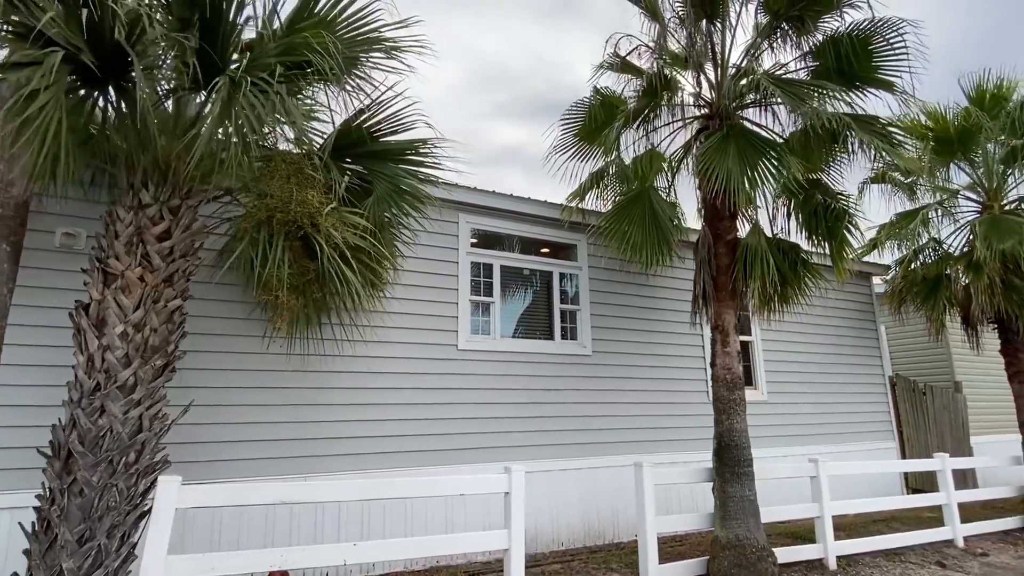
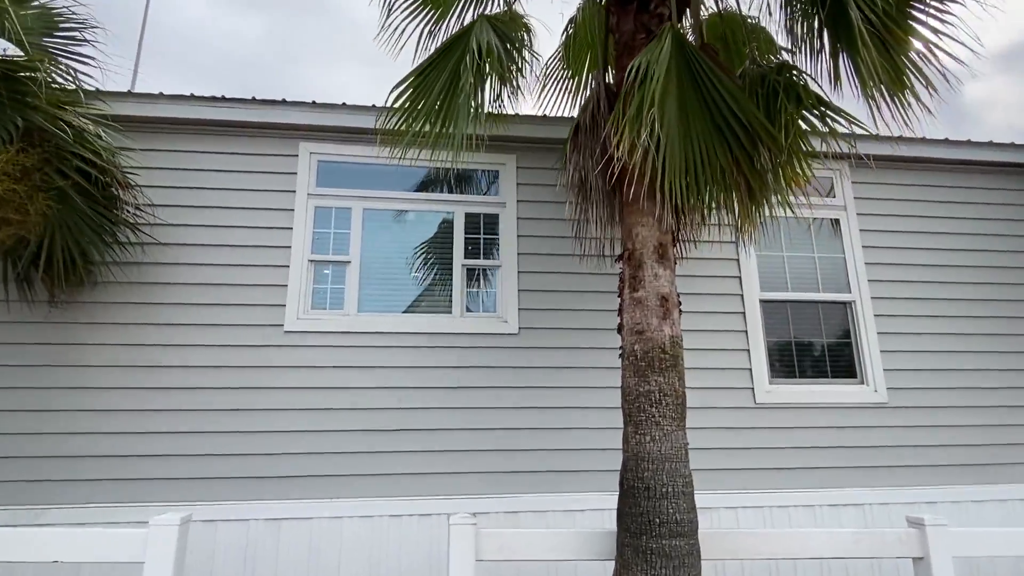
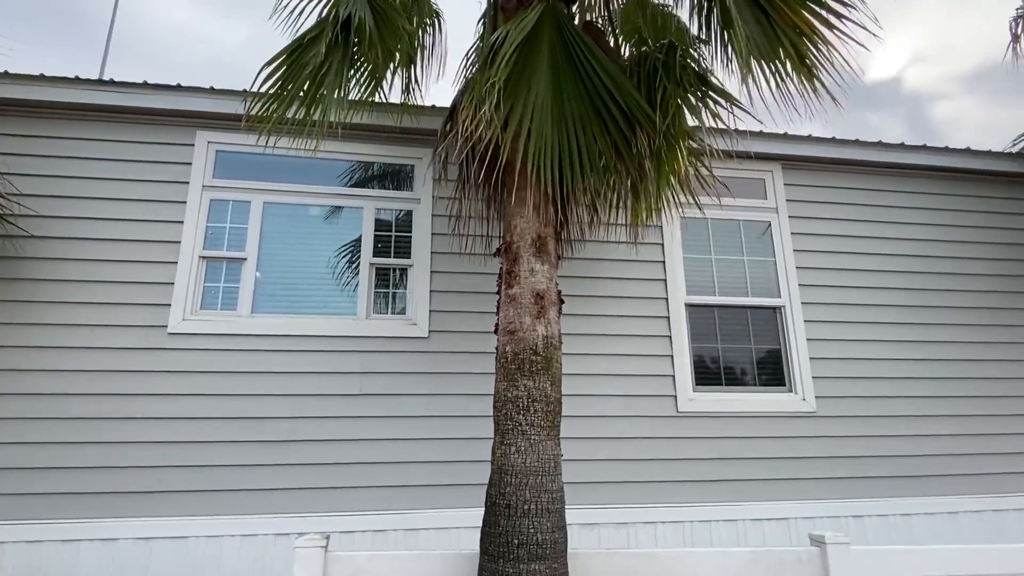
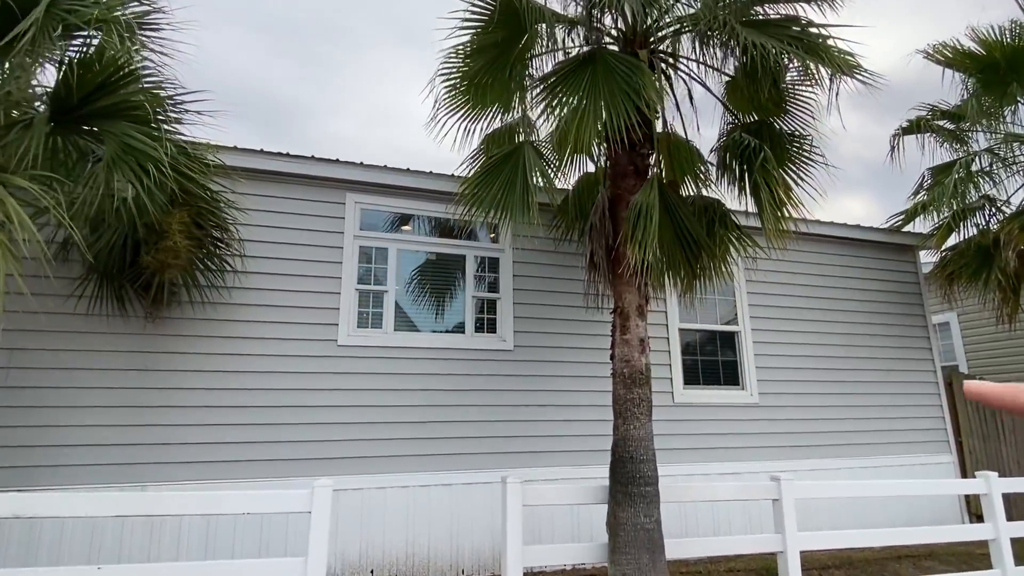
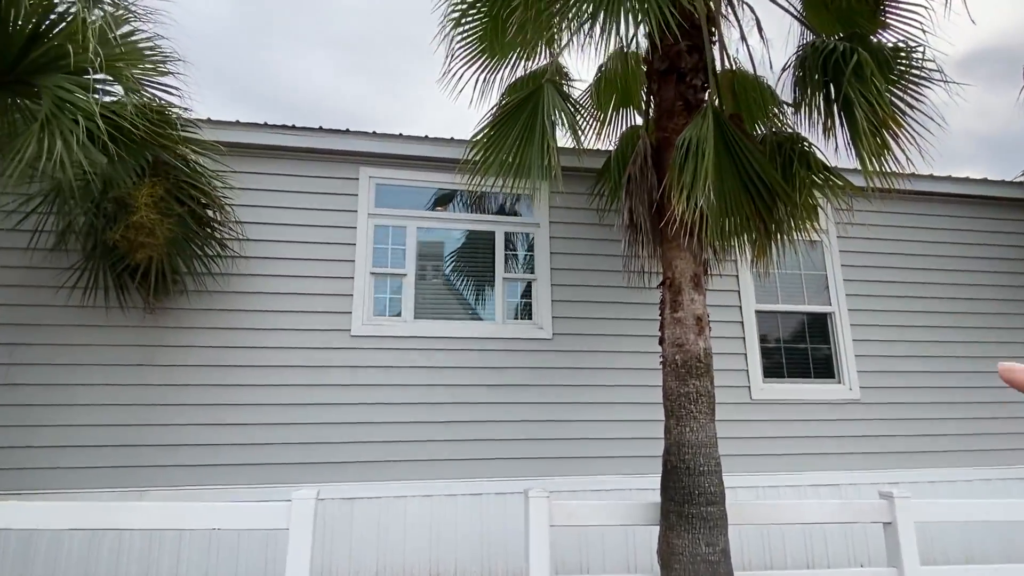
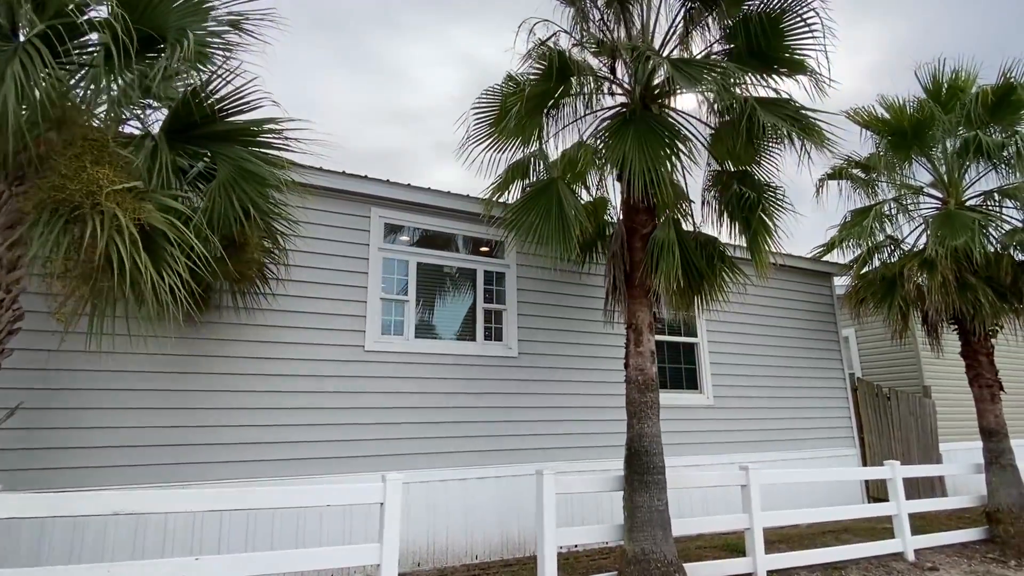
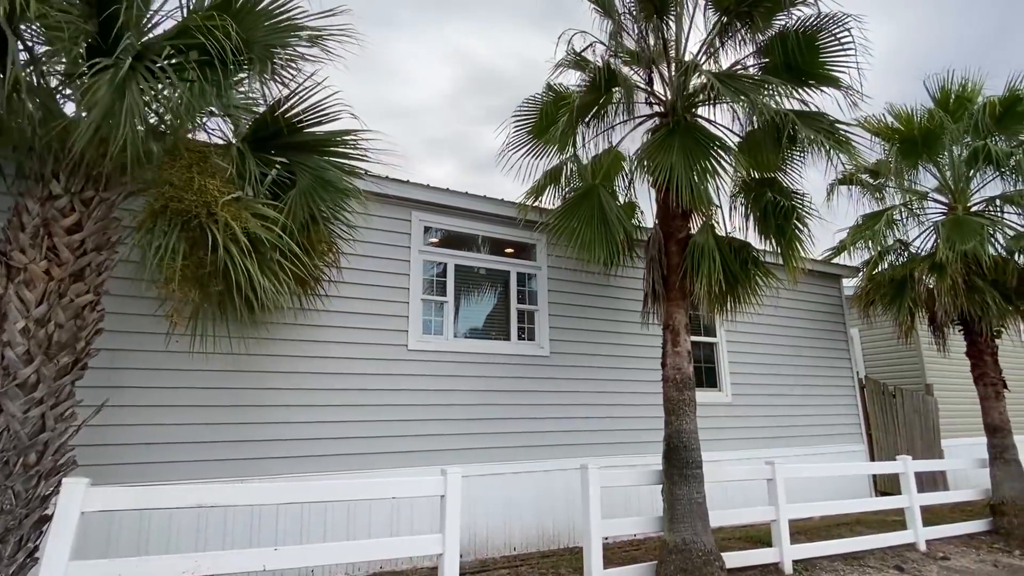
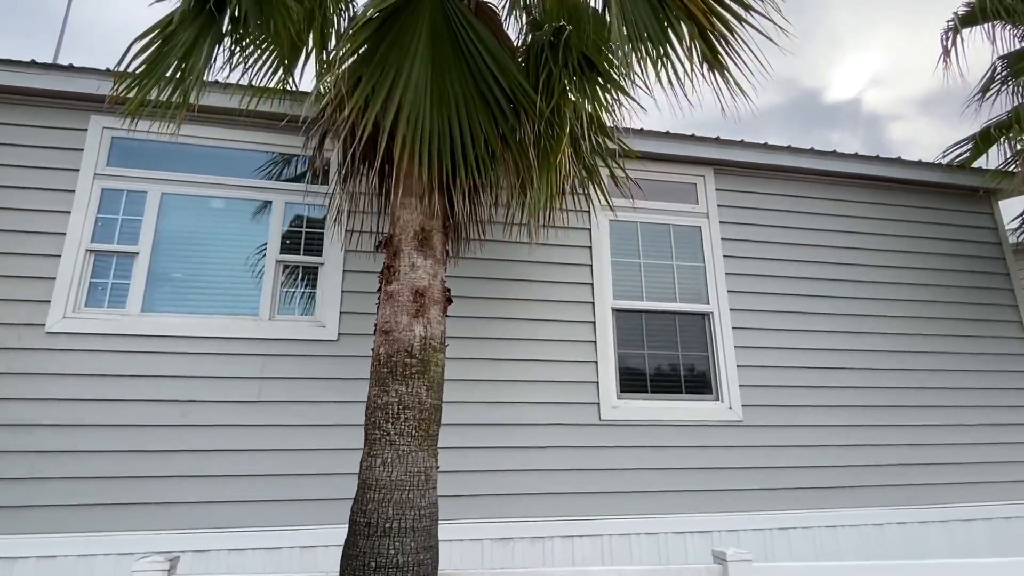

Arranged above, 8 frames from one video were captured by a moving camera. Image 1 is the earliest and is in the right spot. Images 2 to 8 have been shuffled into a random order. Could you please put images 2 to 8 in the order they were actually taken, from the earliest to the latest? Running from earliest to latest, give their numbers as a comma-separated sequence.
7, 6, 4, 5, 2, 3, 8
